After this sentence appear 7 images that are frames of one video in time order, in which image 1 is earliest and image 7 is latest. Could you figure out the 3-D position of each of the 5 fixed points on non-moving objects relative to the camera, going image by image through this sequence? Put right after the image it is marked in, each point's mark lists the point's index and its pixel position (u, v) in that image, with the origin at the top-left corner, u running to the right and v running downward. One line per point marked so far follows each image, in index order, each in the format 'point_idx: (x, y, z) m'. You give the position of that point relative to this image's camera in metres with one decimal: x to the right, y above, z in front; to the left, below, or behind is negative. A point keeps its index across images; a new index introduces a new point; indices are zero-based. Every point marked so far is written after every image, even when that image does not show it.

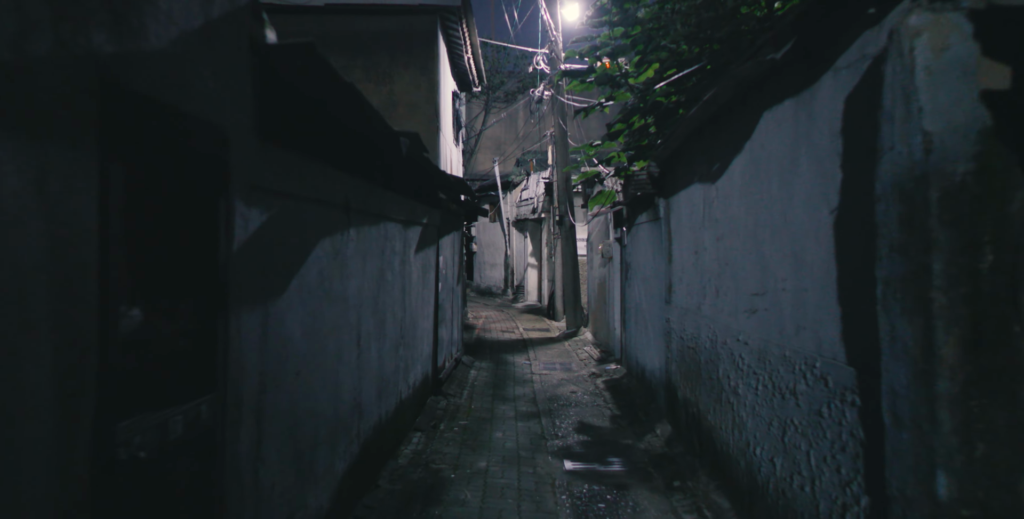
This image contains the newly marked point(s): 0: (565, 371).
0: (+0.9, -2.0, +11.2) m
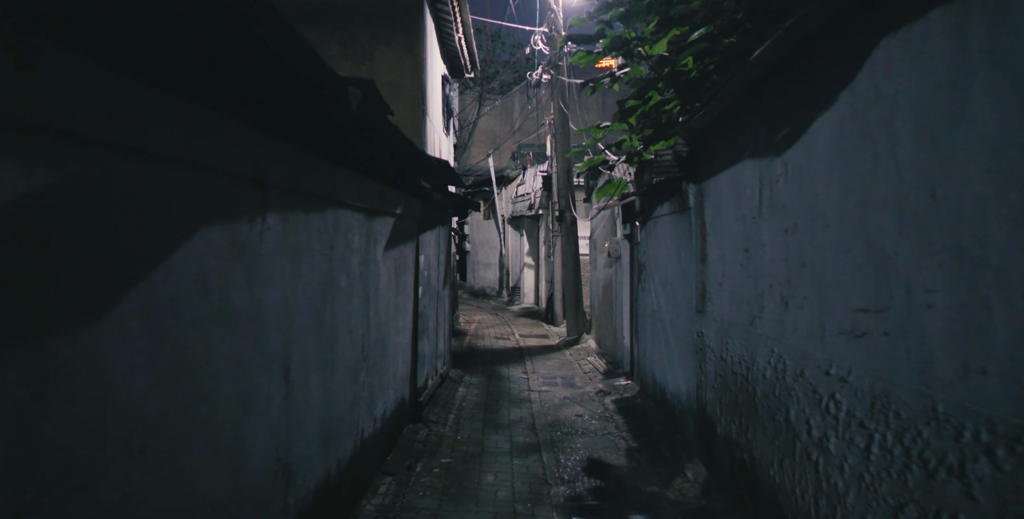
0: (+0.8, -2.0, +9.8) m
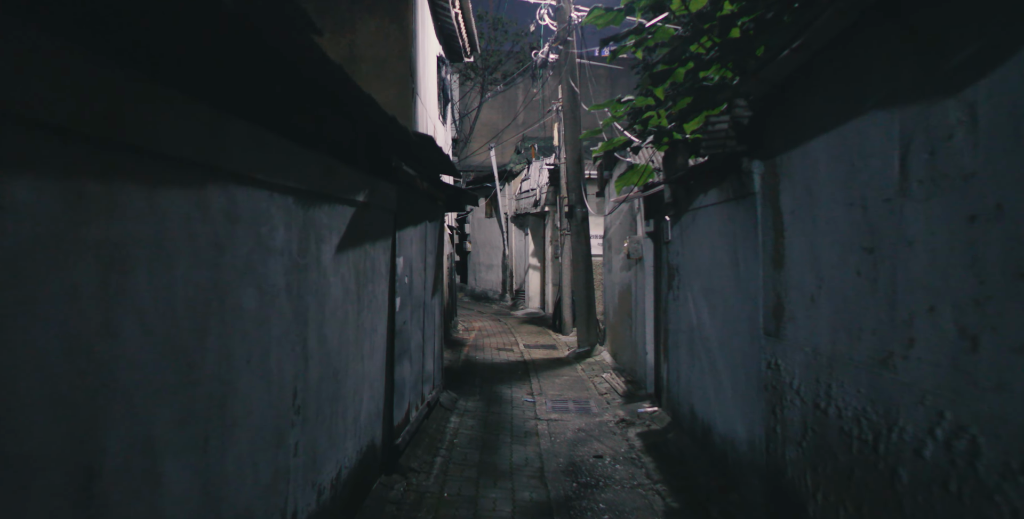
0: (+0.9, -2.0, +8.2) m
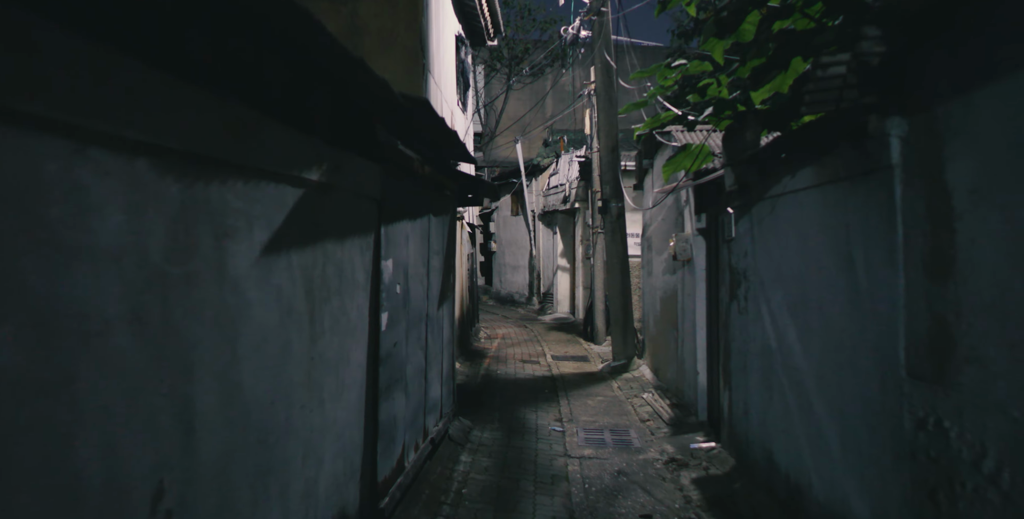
0: (+1.1, -2.0, +6.7) m
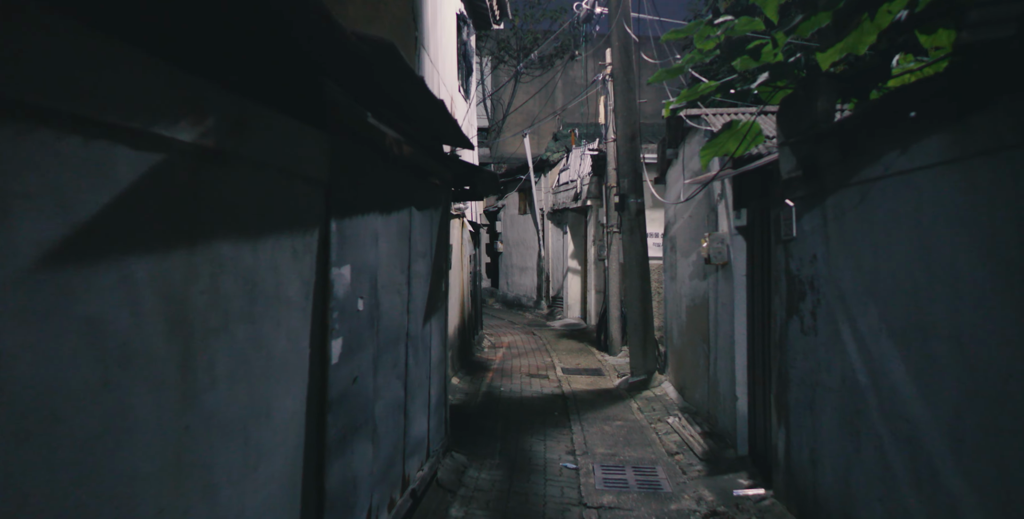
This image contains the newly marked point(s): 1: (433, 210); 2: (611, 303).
0: (+1.2, -2.1, +5.5) m
1: (-0.7, +0.4, +5.6) m
2: (+1.9, -0.8, +12.5) m
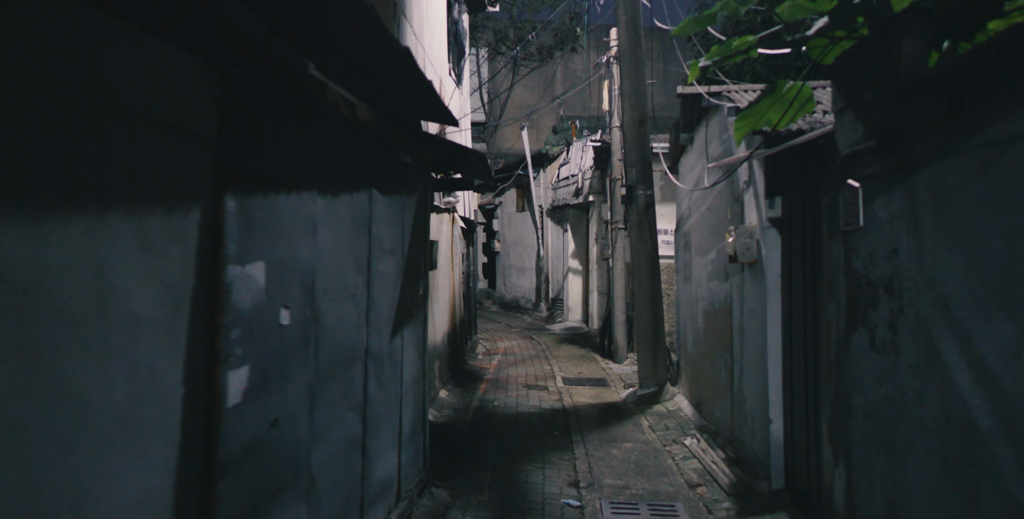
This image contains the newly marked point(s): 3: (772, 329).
0: (+1.1, -2.1, +4.4) m
1: (-0.8, +0.5, +4.6) m
2: (+1.9, -0.8, +11.4) m
3: (+2.3, -0.6, +5.7) m
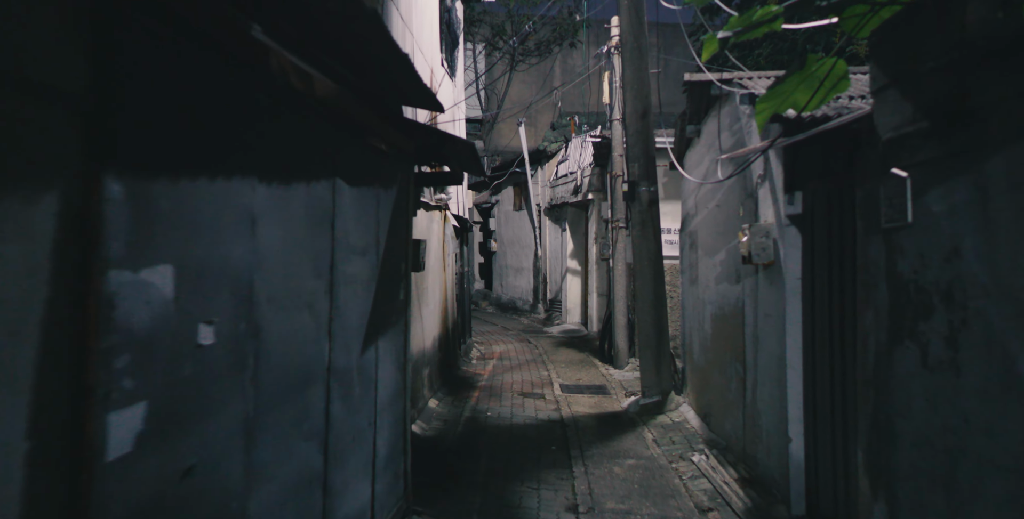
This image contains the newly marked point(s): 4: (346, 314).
0: (+1.0, -2.1, +3.9) m
1: (-0.8, +0.4, +4.0) m
2: (+1.8, -0.8, +10.9) m
3: (+2.2, -0.6, +5.1) m
4: (-0.9, -0.3, +3.4) m
